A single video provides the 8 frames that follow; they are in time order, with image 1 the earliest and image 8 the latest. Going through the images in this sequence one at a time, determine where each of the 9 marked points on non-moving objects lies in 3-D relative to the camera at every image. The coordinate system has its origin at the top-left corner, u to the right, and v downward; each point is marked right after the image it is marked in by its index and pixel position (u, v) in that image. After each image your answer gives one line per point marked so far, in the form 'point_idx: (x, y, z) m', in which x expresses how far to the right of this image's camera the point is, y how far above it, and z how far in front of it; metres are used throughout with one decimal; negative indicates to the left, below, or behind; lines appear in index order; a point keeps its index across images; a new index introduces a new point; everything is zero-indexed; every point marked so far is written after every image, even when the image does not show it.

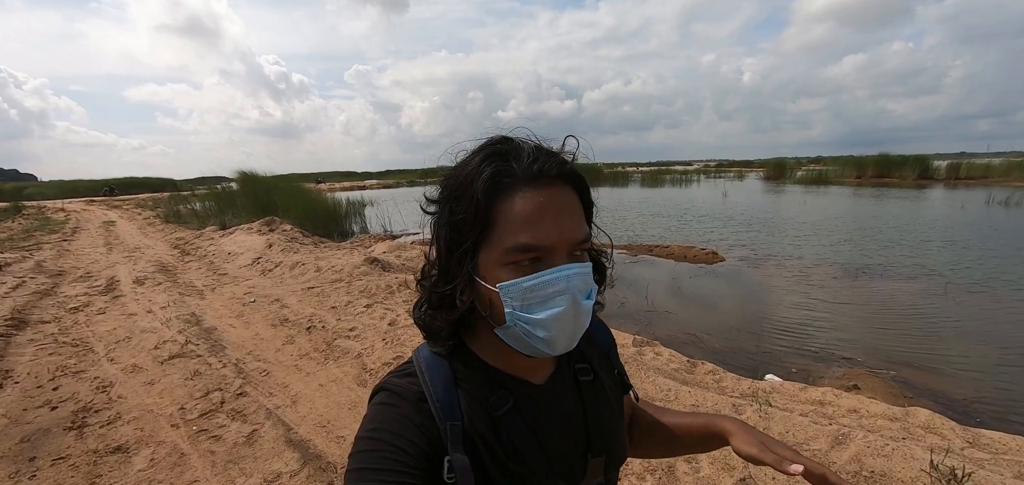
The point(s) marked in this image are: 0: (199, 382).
0: (-3.3, -1.5, +4.3) m
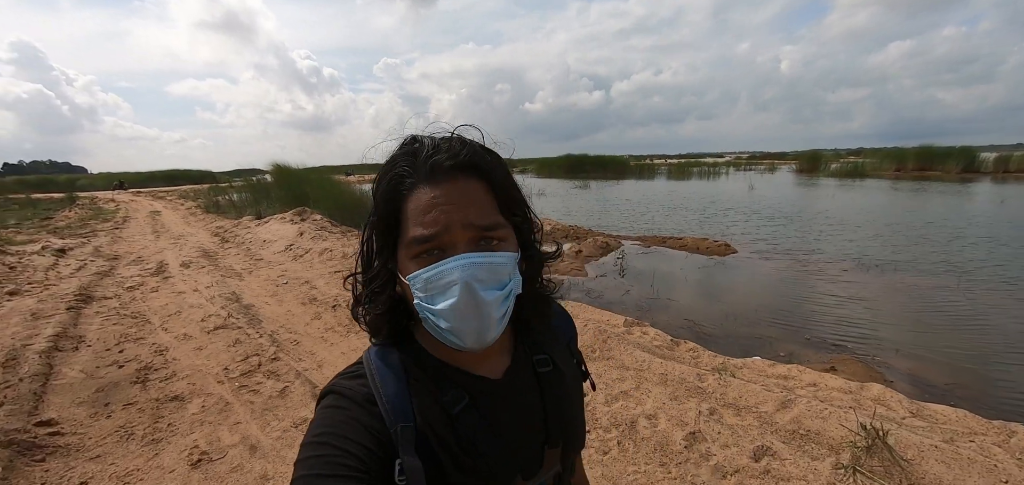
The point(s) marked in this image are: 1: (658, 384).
0: (-3.3, -1.3, +4.9) m
1: (+1.1, -1.1, +3.2) m
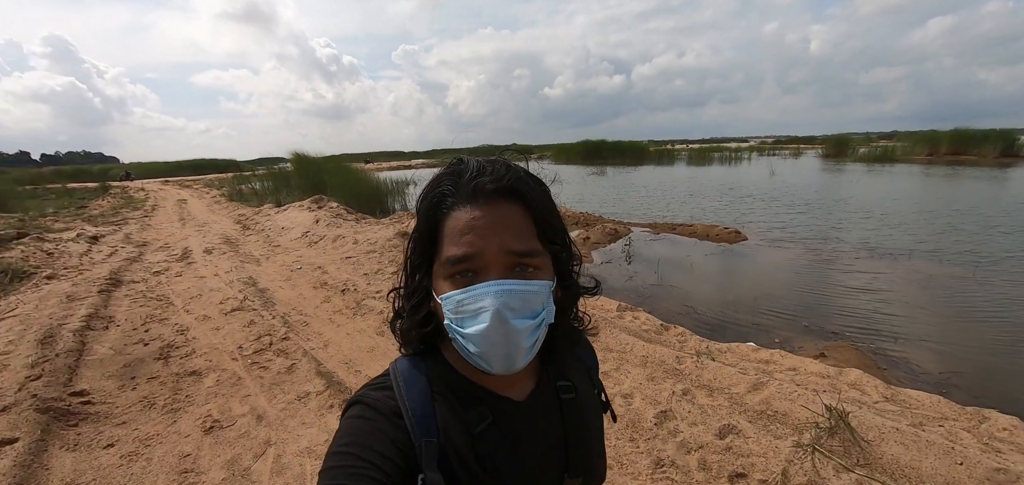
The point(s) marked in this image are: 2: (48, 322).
0: (-3.3, -1.1, +5.2) m
1: (+1.0, -1.0, +3.3) m
2: (-6.1, -1.1, +5.4) m
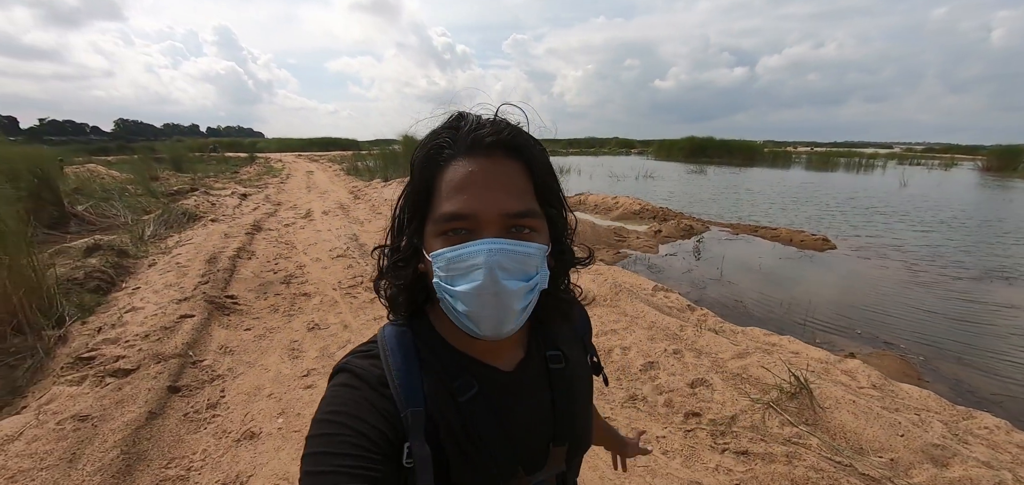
0: (-2.6, -0.4, +6.5) m
1: (+1.2, -0.8, +3.8) m
2: (-5.3, -0.1, +7.3) m
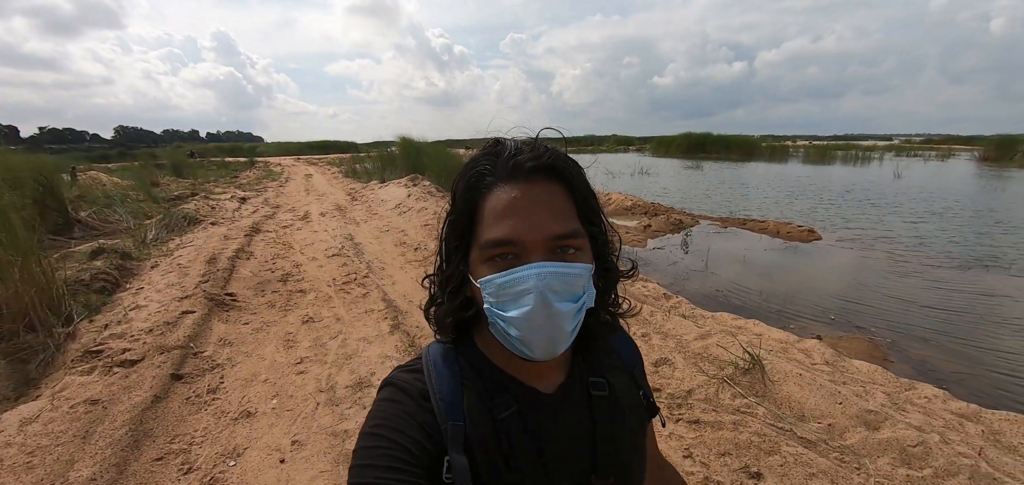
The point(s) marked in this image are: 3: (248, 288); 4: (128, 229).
0: (-2.8, -0.4, +6.8) m
1: (+1.0, -0.7, +4.0) m
2: (-5.5, -0.1, +7.5) m
3: (-3.8, -0.7, +5.9) m
4: (-9.2, +0.3, +9.7) m
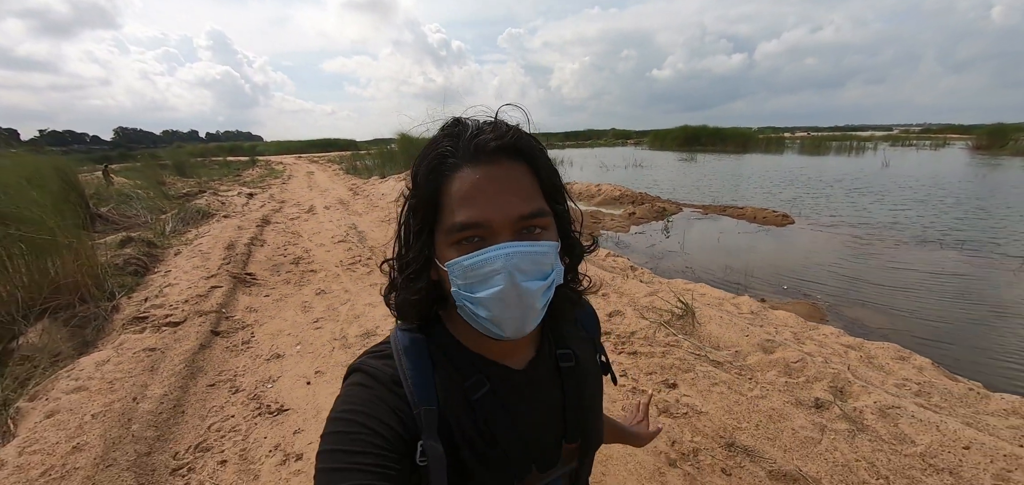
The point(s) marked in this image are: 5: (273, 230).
0: (-3.0, -0.2, +7.4) m
1: (+0.8, -0.5, +4.7) m
2: (-5.7, +0.1, +8.2) m
3: (-4.0, -0.4, +6.6) m
4: (-9.4, +0.5, +10.4) m
5: (-5.6, +0.3, +9.4) m
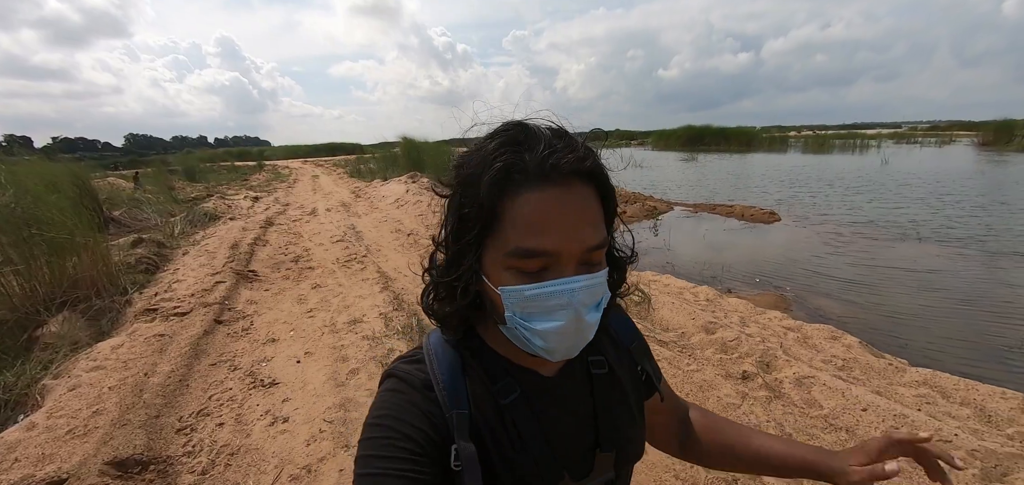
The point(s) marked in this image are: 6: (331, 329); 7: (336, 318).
0: (-3.2, -0.2, +7.9) m
1: (+0.6, -0.4, +5.0) m
2: (-5.9, +0.1, +8.7) m
3: (-4.2, -0.4, +7.0) m
4: (-9.6, +0.5, +10.9) m
5: (-5.8, +0.3, +9.9) m
6: (-1.9, -0.9, +4.1) m
7: (-1.9, -0.8, +4.5) m
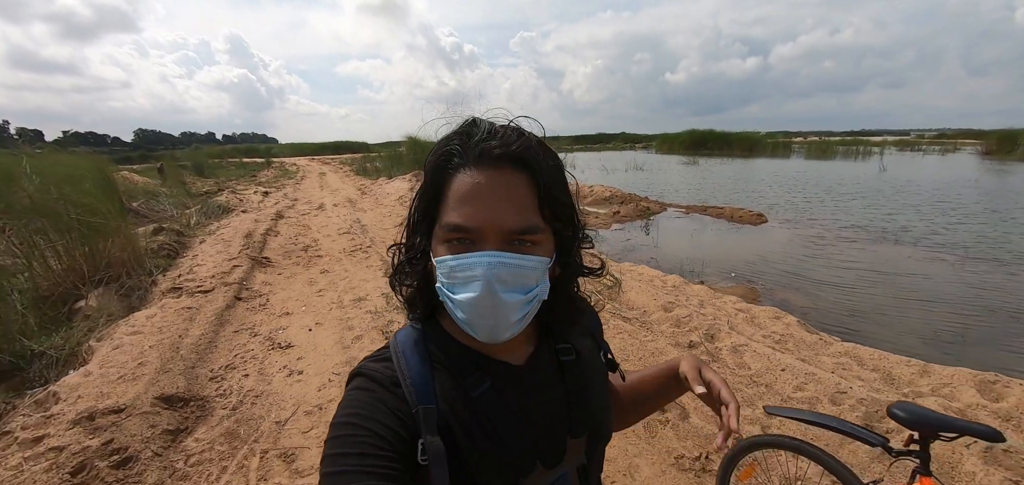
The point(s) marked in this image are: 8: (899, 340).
0: (-3.3, 0.0, +8.4) m
1: (+0.4, -0.3, +5.6) m
2: (-6.0, +0.3, +9.2) m
3: (-4.4, -0.2, +7.5) m
4: (-9.7, +0.7, +11.5) m
5: (-5.9, +0.5, +10.5) m
6: (-2.0, -0.7, +4.7) m
7: (-2.1, -0.7, +5.0) m
8: (+4.9, -1.2, +5.1) m
